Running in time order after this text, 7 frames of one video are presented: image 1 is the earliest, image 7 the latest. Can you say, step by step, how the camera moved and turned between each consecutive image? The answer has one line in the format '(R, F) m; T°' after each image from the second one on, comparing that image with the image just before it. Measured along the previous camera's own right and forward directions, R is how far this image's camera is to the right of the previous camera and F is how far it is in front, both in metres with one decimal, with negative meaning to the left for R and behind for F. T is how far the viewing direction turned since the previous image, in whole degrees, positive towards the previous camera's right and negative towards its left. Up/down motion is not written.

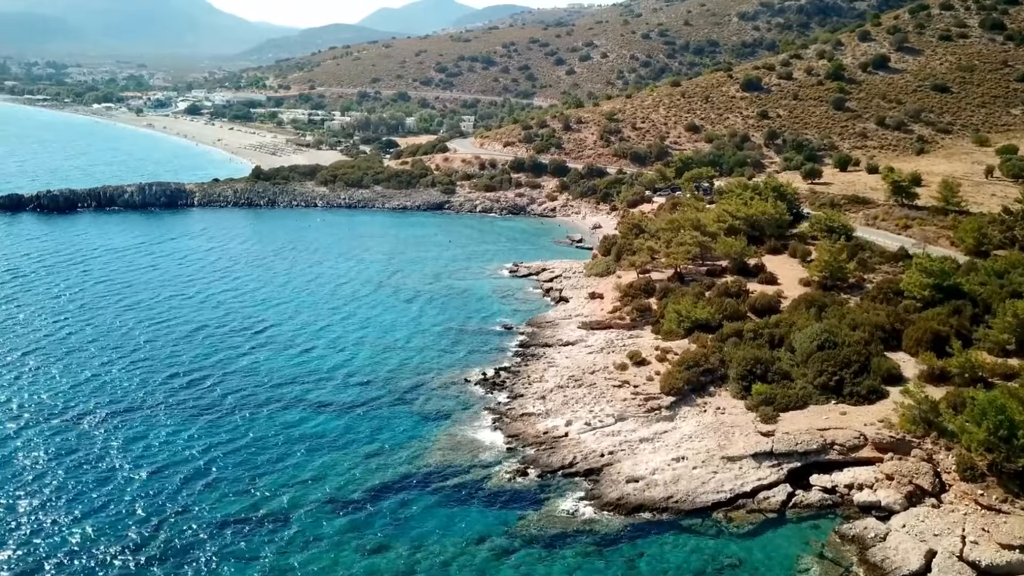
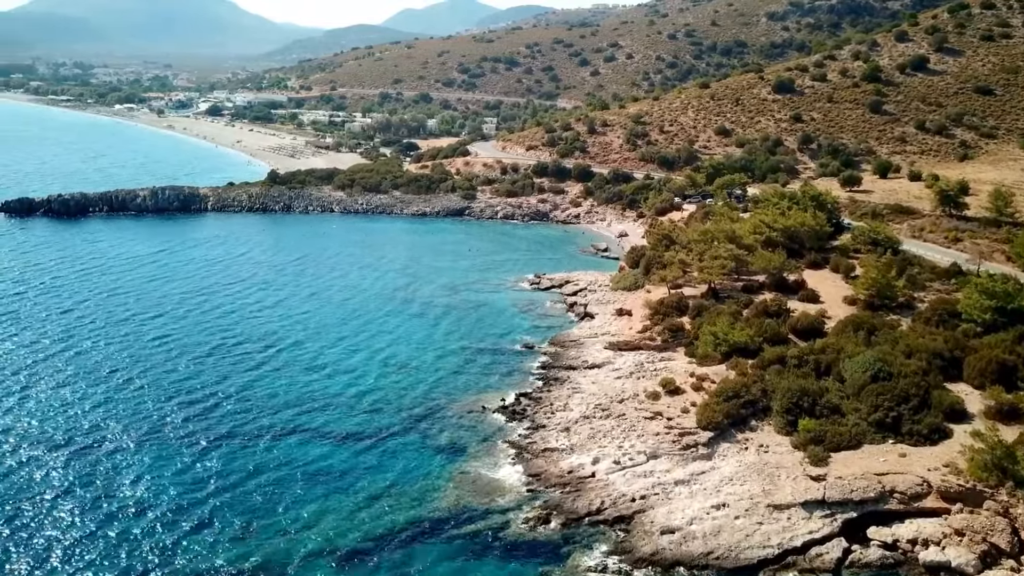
(-0.1, +2.8) m; -2°
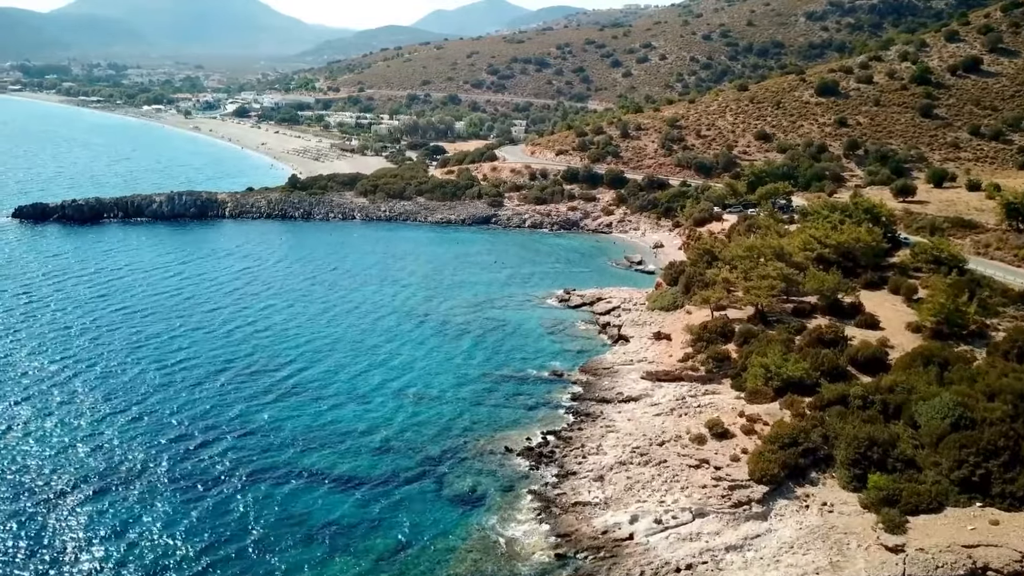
(-0.1, +3.4) m; -2°
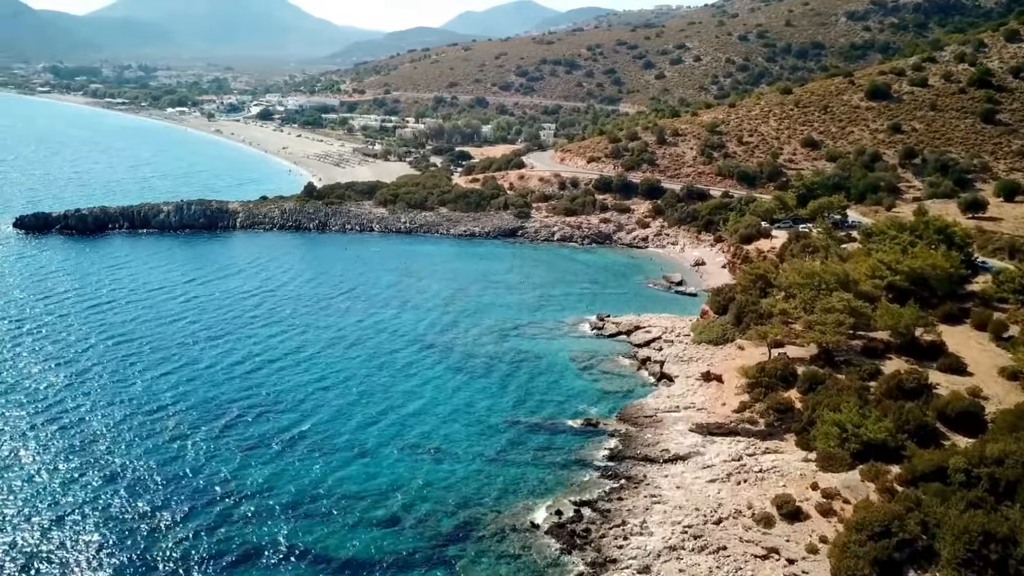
(-0.1, +4.8) m; -2°
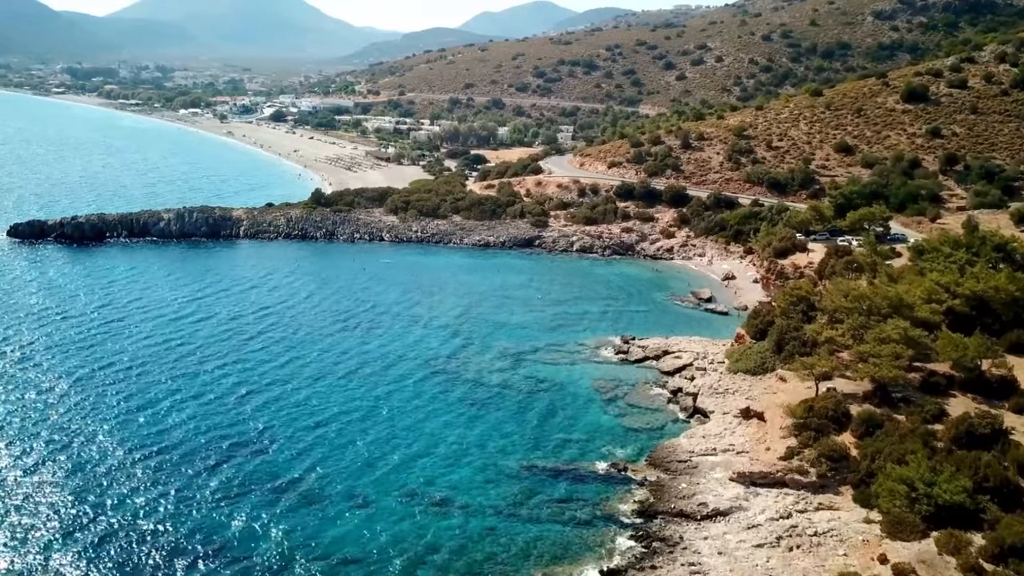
(-0.1, +3.6) m; -1°
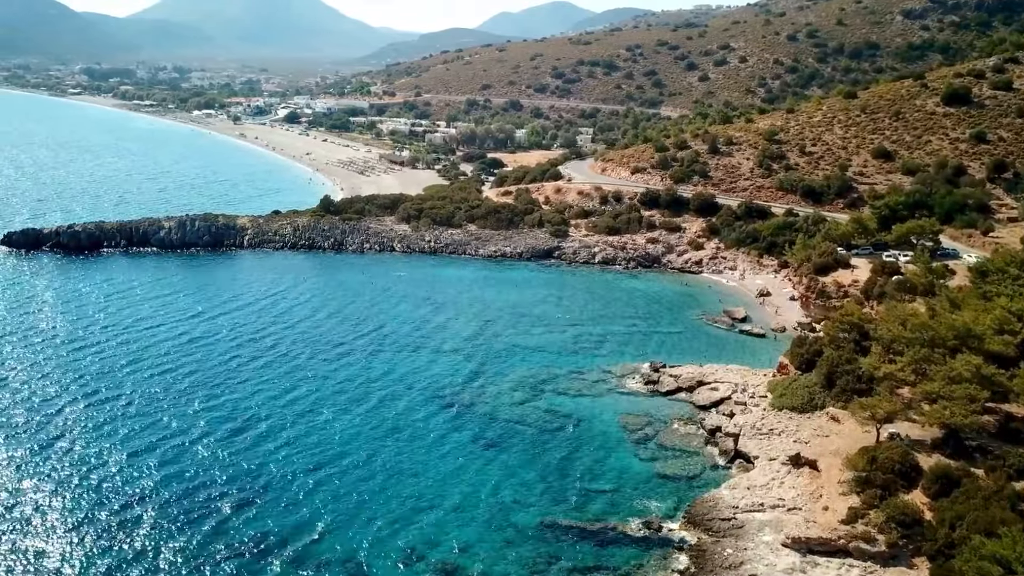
(-0.2, +3.6) m; -1°
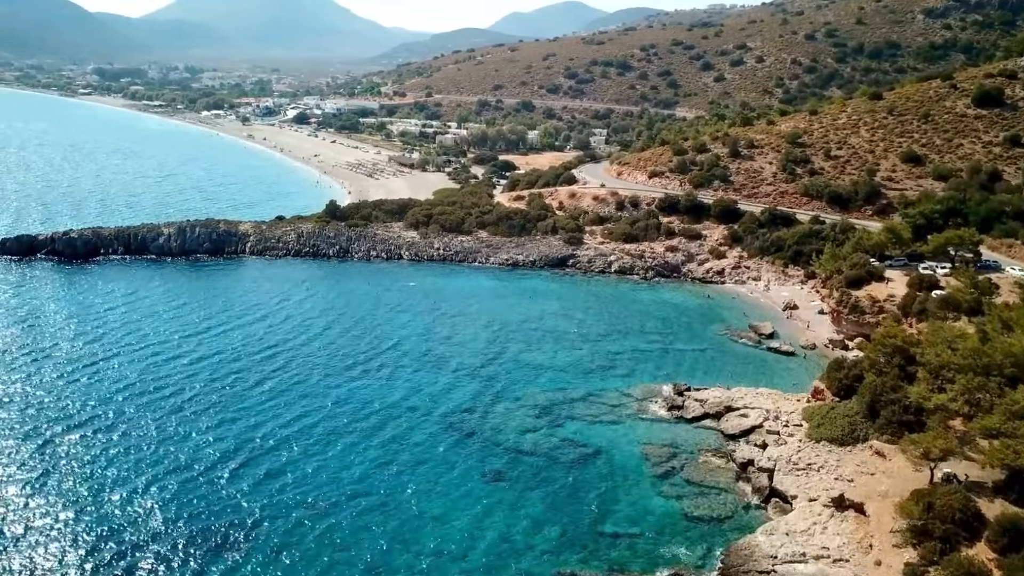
(-0.1, +2.6) m; -1°
